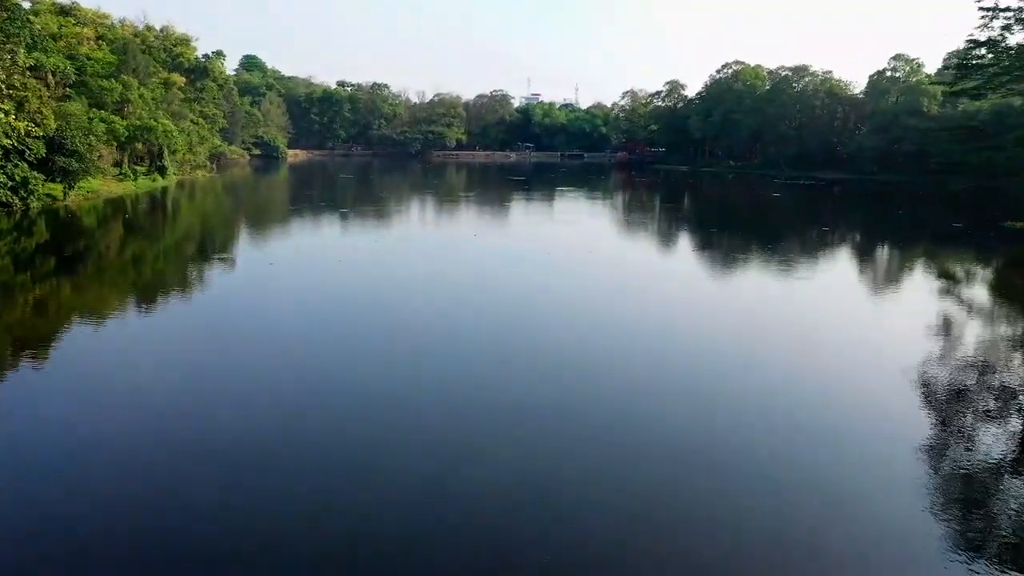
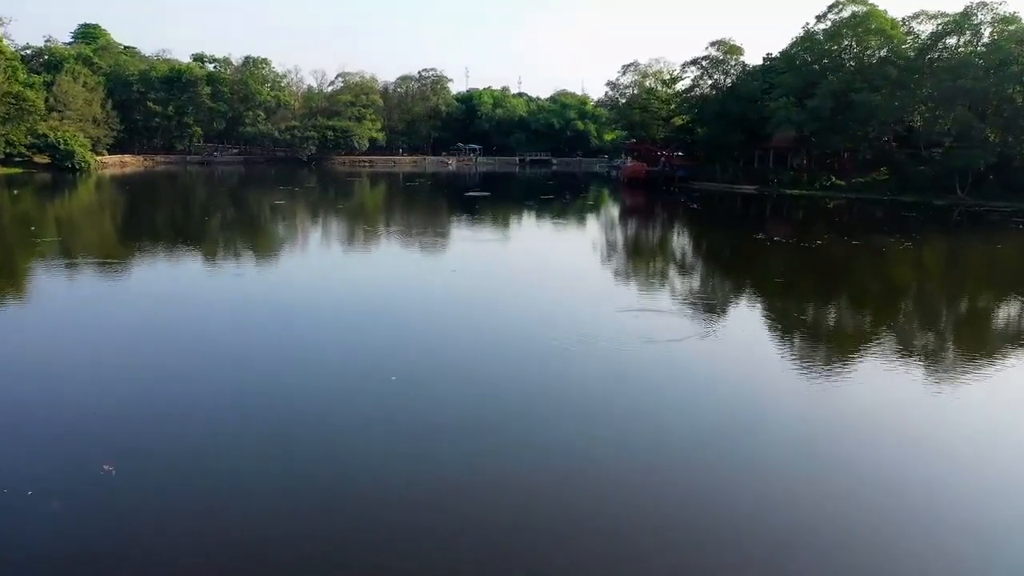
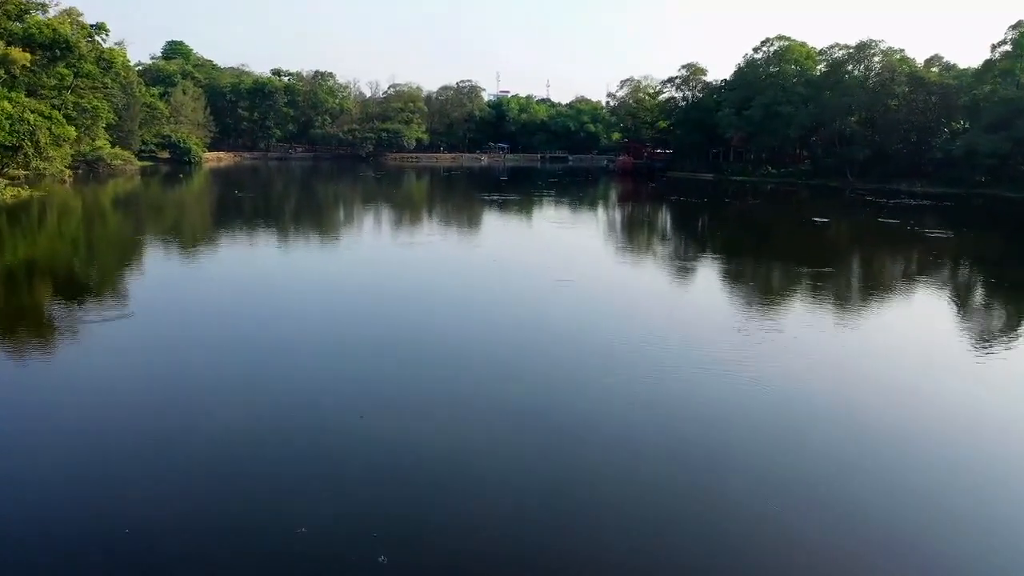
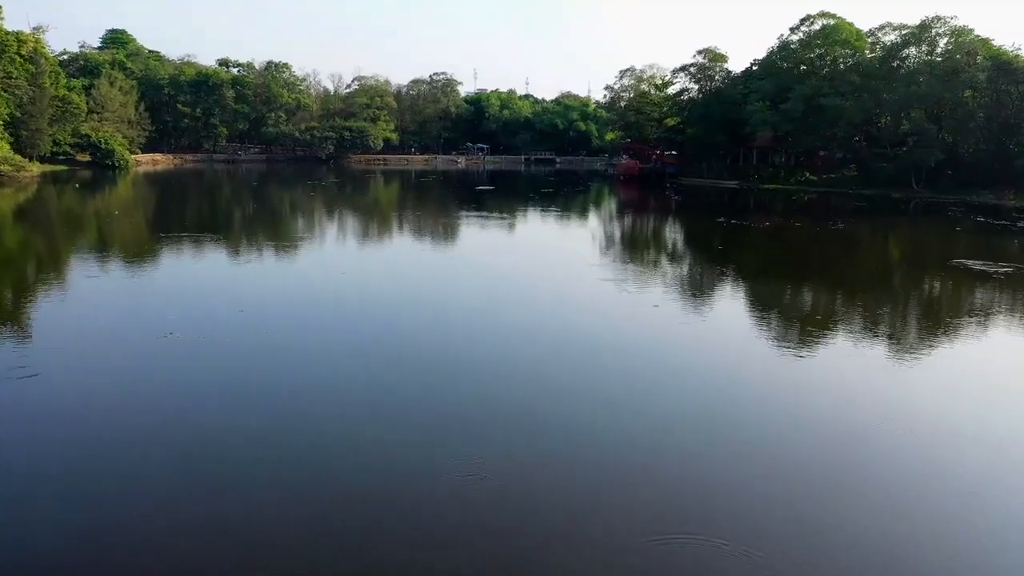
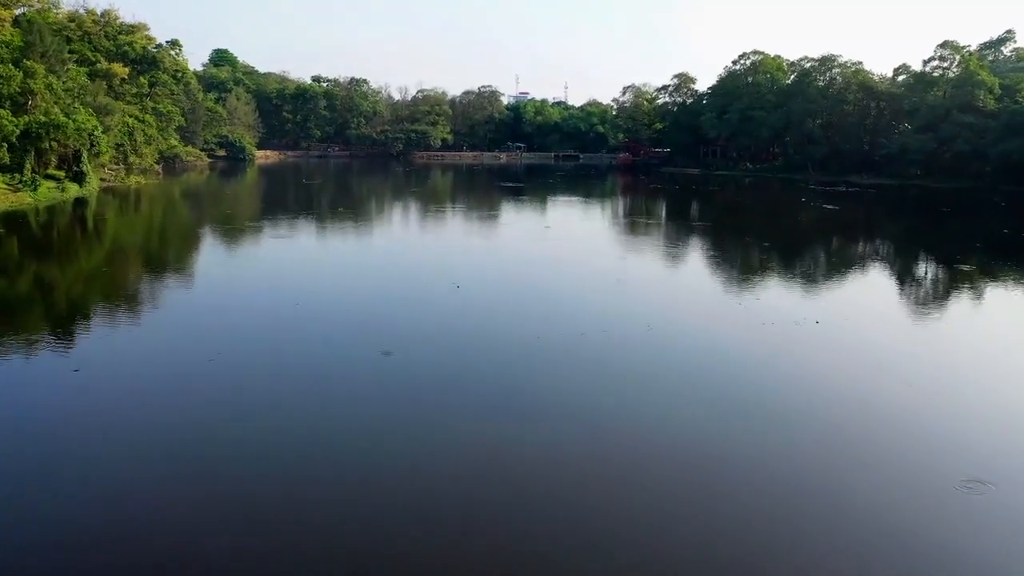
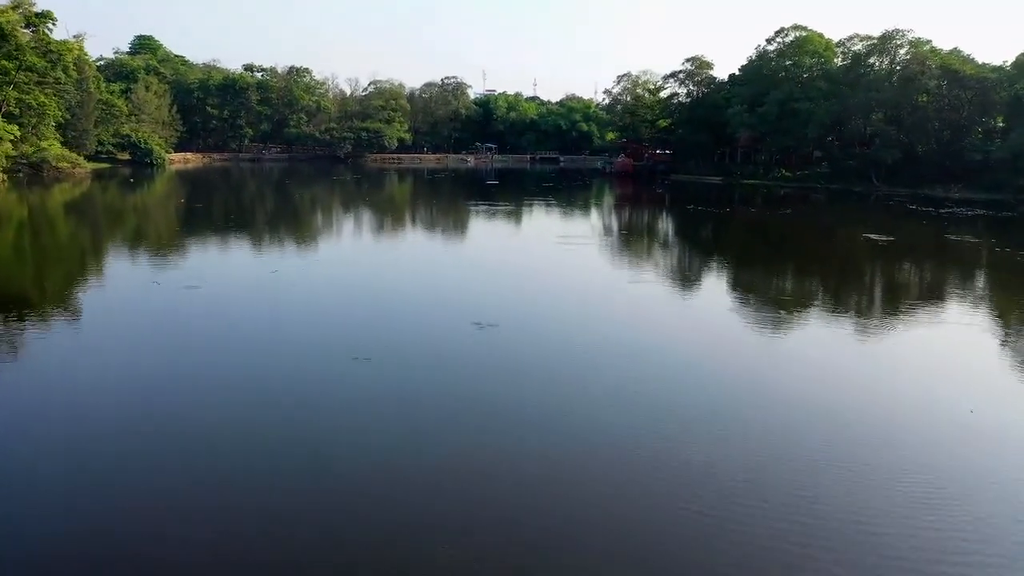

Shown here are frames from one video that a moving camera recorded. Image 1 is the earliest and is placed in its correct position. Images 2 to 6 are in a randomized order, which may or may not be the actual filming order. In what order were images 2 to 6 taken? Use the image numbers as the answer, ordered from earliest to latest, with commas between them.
5, 3, 6, 4, 2
